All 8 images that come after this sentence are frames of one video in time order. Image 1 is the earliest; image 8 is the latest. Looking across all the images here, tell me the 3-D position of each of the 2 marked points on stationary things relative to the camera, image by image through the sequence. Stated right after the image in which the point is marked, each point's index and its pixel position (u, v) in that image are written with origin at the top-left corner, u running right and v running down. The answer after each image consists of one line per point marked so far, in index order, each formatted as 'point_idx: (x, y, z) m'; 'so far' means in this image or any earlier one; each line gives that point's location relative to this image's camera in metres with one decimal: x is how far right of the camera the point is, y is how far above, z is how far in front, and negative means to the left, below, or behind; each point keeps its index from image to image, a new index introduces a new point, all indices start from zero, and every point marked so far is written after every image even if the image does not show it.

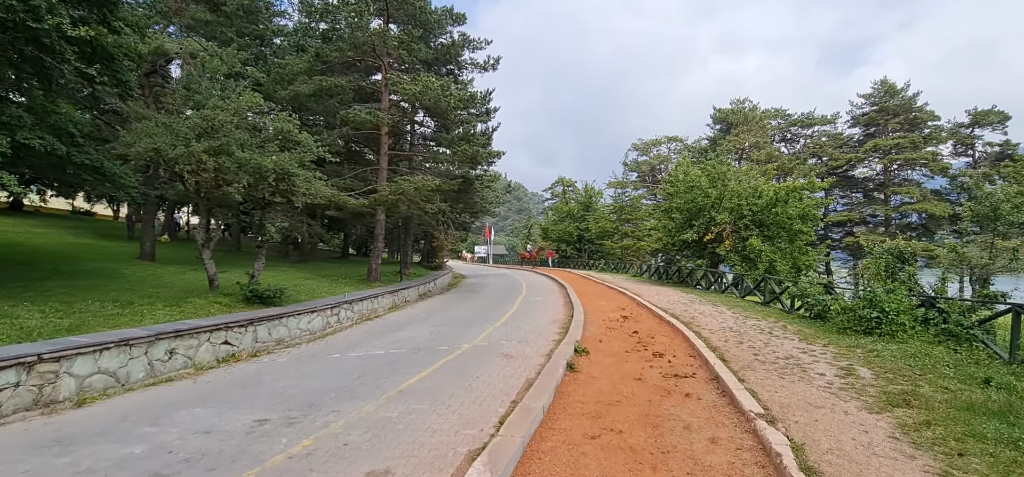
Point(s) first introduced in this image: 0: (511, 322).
0: (0.0, -2.1, +11.9) m
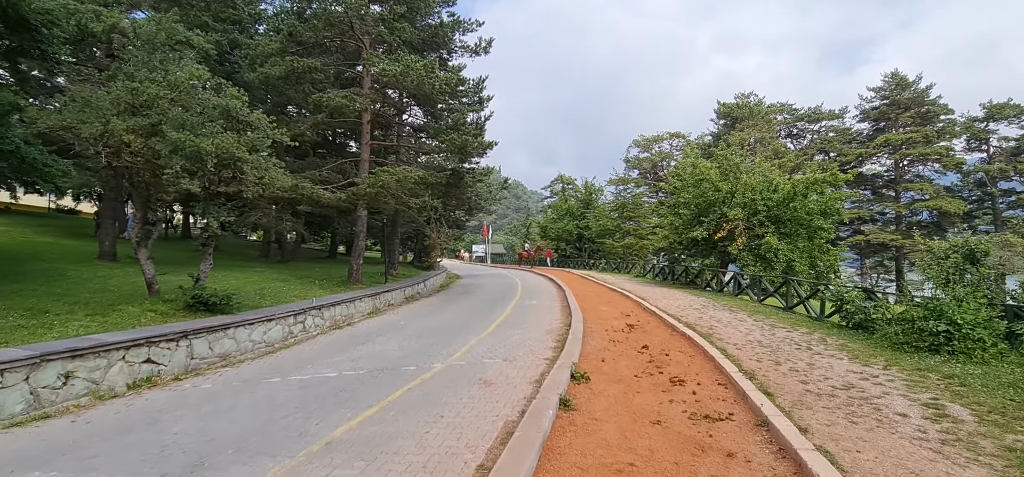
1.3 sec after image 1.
0: (-0.3, -2.0, +10.2) m
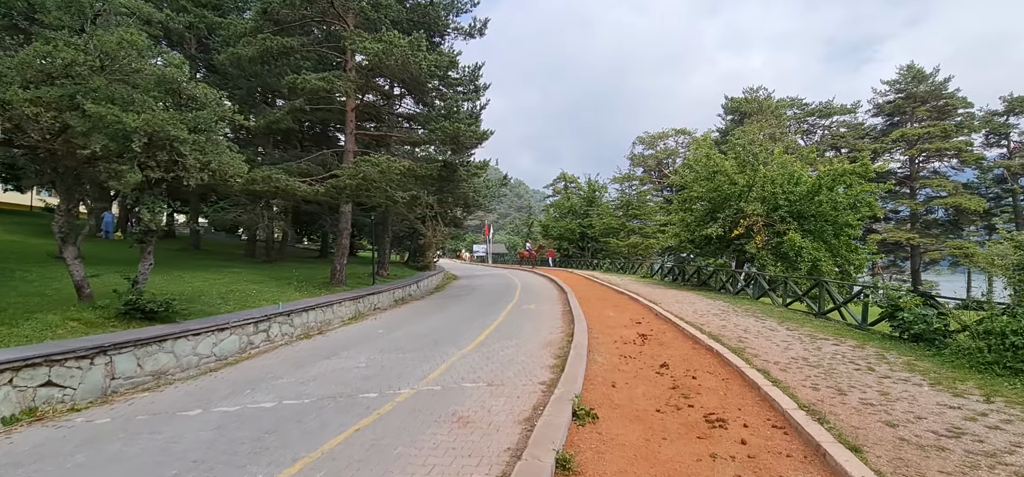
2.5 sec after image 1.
0: (-0.4, -1.9, +8.7) m
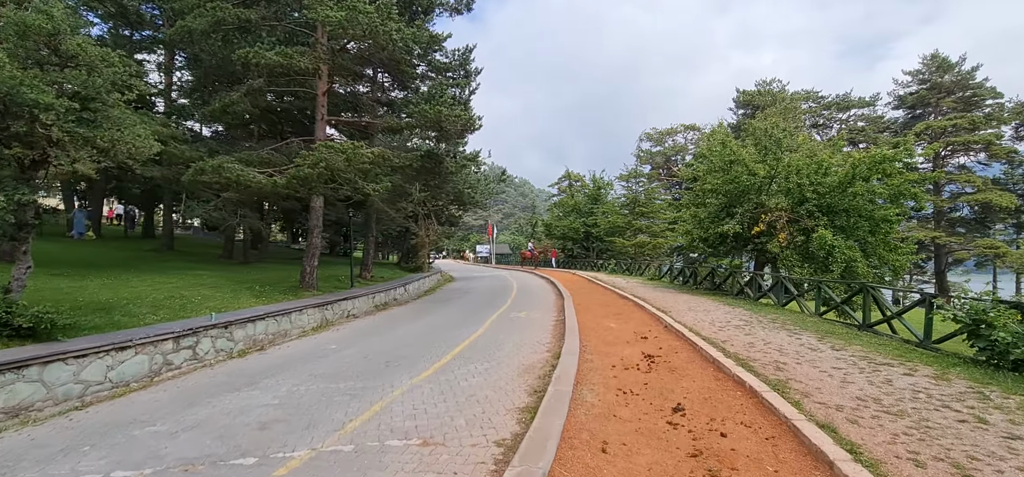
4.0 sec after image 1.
0: (-0.9, -1.9, +6.7) m
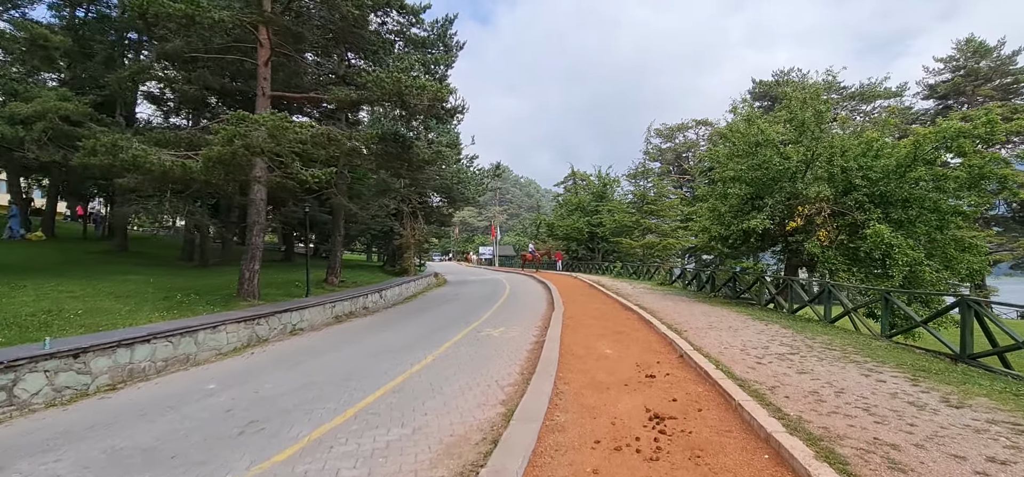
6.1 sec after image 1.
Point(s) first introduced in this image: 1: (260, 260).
0: (-1.6, -1.8, +4.0) m
1: (-6.8, -0.6, +13.3) m
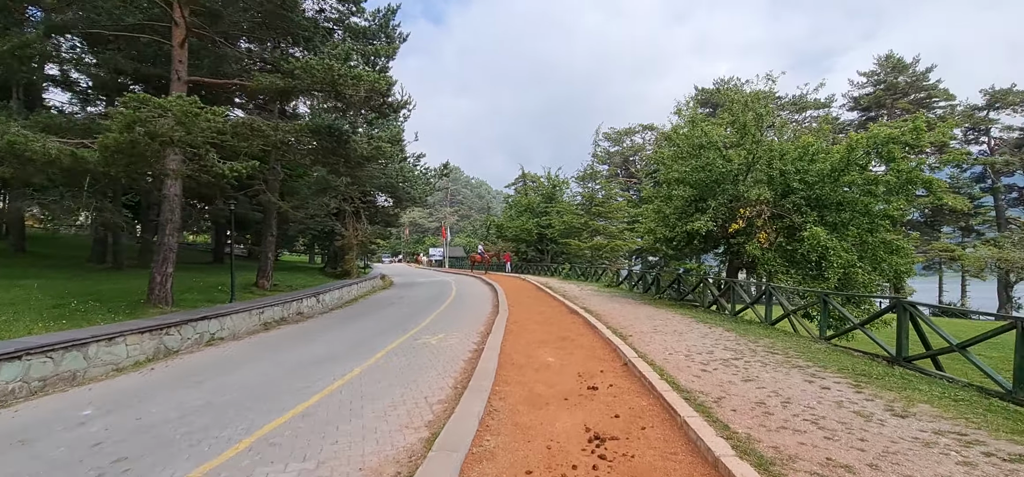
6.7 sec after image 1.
0: (-2.2, -1.8, +3.3) m
1: (-8.3, -0.6, +12.0) m
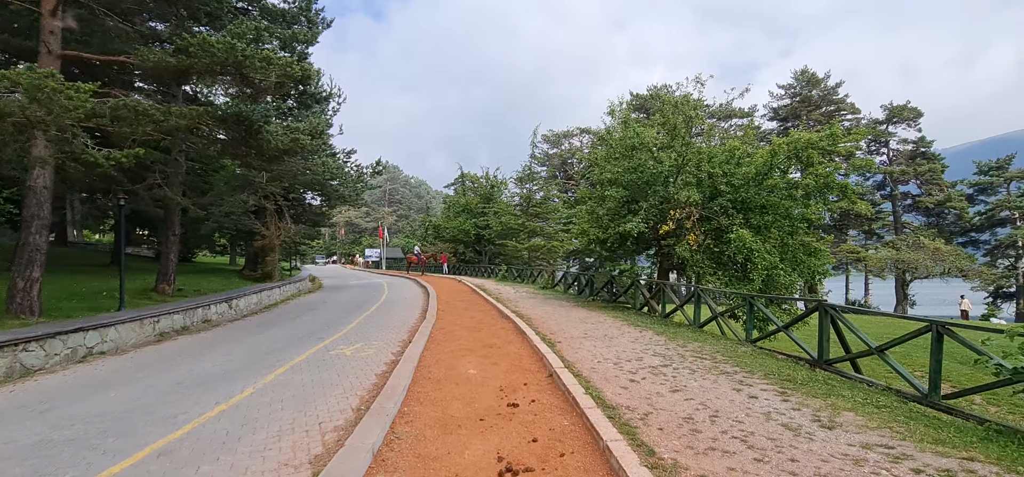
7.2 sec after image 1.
0: (-2.8, -1.8, +2.4) m
1: (-9.9, -0.6, +10.3) m
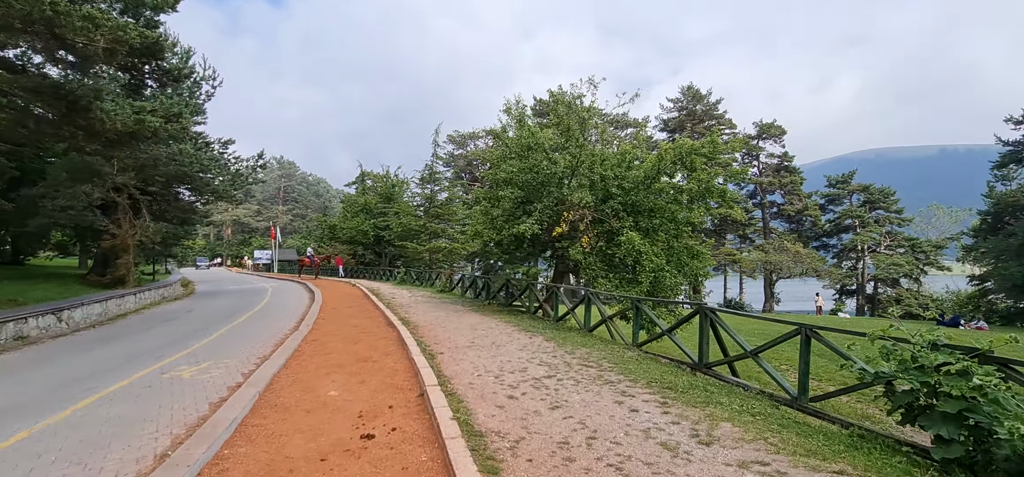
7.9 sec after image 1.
0: (-3.5, -1.7, +1.1) m
1: (-12.0, -0.5, +7.5) m
